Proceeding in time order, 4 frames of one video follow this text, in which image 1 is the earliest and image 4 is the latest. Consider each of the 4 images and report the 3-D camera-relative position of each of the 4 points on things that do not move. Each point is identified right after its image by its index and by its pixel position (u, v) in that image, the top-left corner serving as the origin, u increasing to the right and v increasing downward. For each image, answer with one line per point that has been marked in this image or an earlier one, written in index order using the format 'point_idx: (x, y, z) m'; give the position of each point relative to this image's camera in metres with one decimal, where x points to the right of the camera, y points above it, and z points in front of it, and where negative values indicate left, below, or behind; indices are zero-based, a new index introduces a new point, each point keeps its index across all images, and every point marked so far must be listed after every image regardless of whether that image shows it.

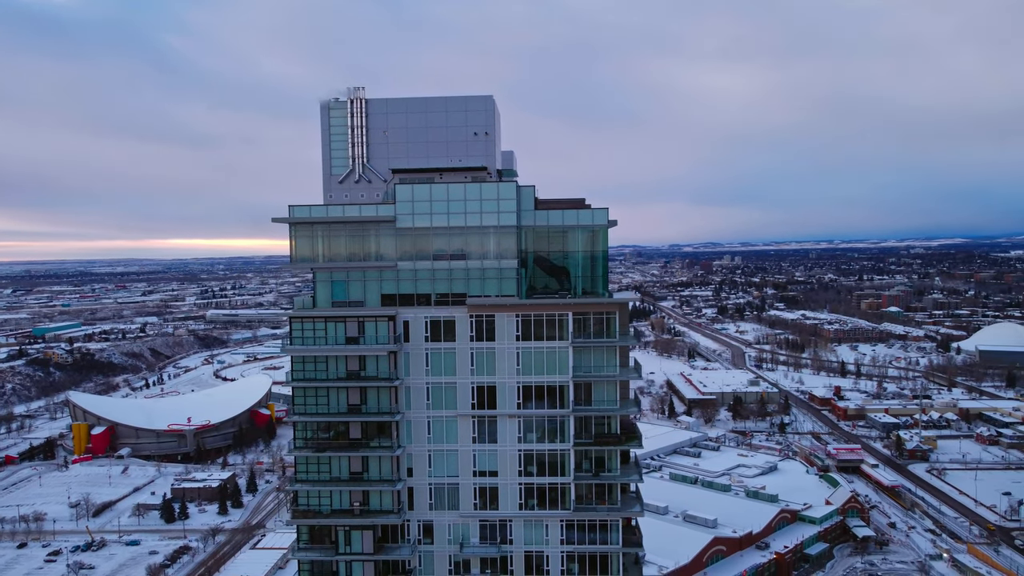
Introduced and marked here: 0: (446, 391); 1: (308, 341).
0: (-0.8, -1.3, +10.3) m
1: (-2.6, -0.7, +10.3) m
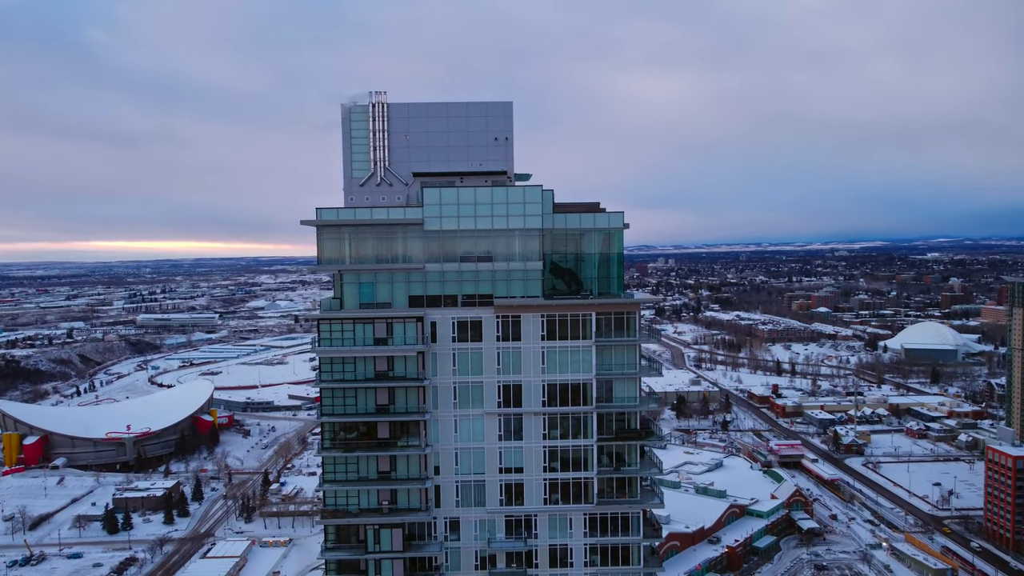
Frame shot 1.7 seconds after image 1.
0: (-0.5, -1.3, +10.5) m
1: (-2.2, -0.7, +10.4) m
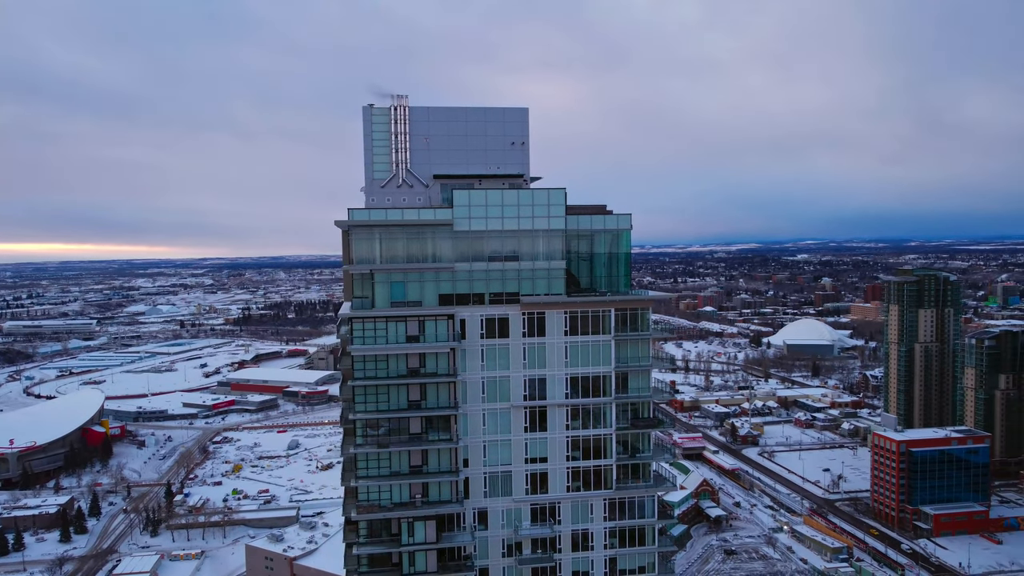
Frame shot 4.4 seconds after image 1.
0: (-0.2, -1.3, +11.0) m
1: (-1.9, -0.7, +10.6) m
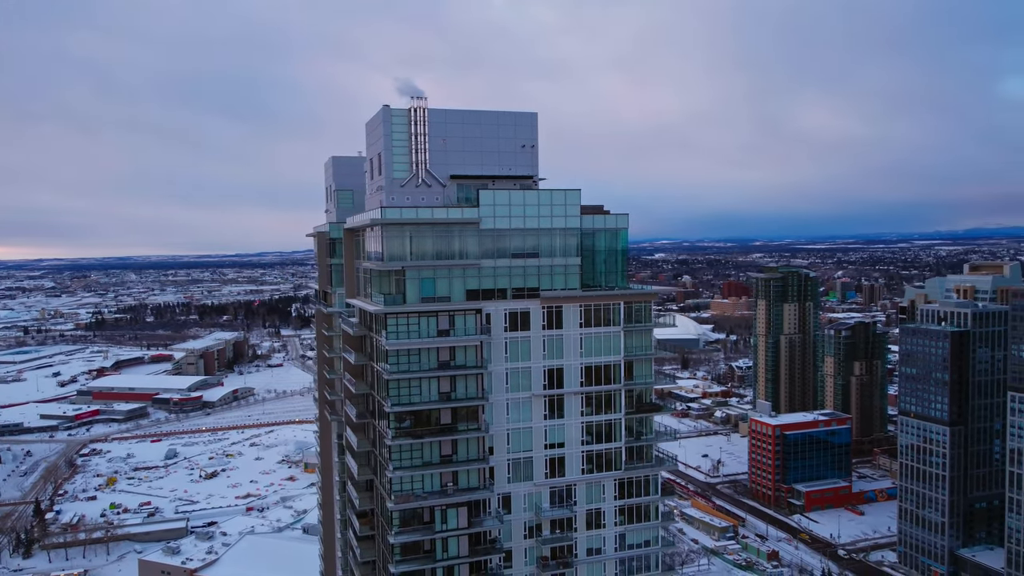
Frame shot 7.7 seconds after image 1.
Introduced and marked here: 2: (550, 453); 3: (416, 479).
0: (+0.1, -1.2, +11.5) m
1: (-1.5, -0.6, +10.9) m
2: (+0.5, -2.4, +11.7) m
3: (-1.3, -2.6, +11.1) m
